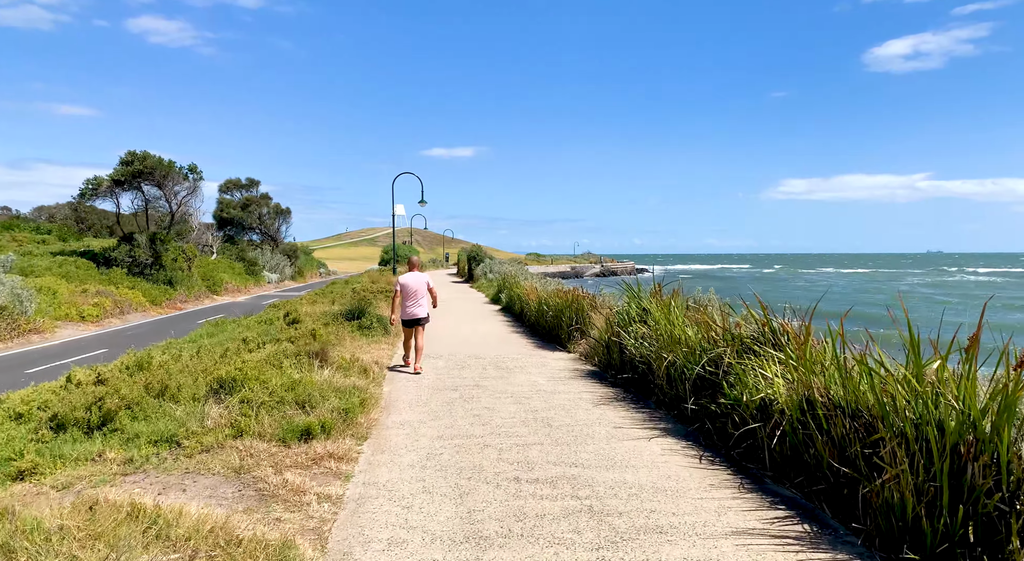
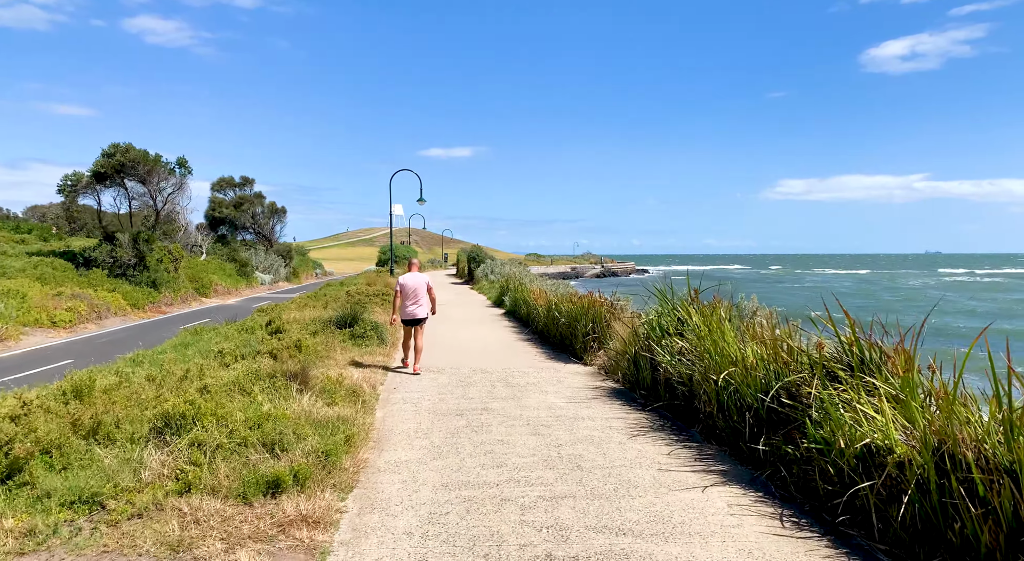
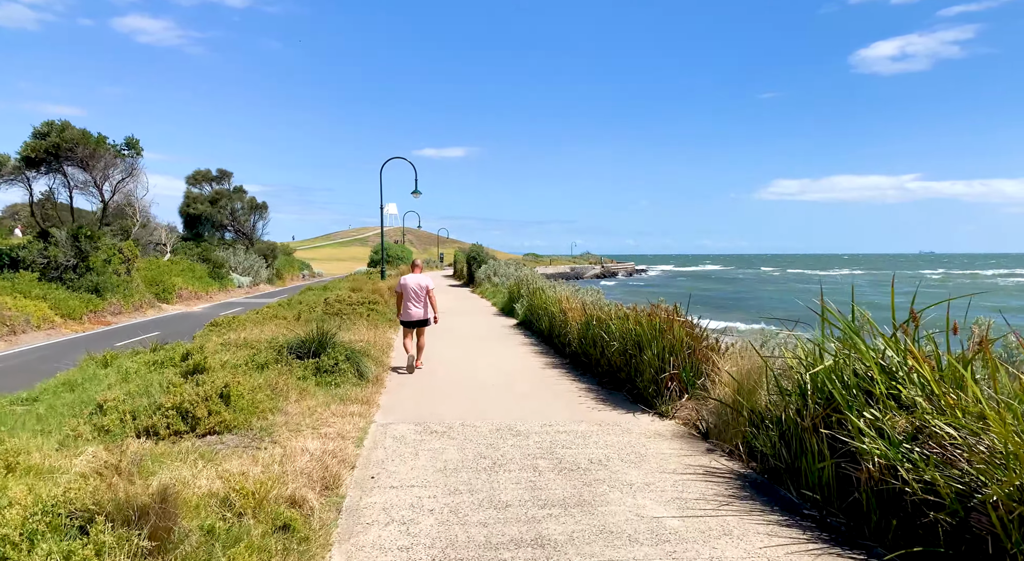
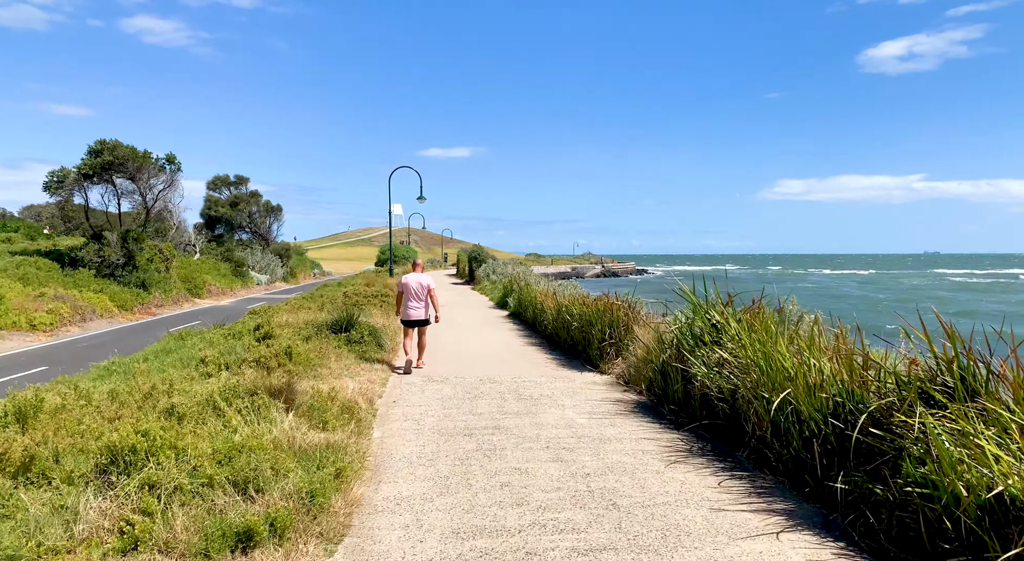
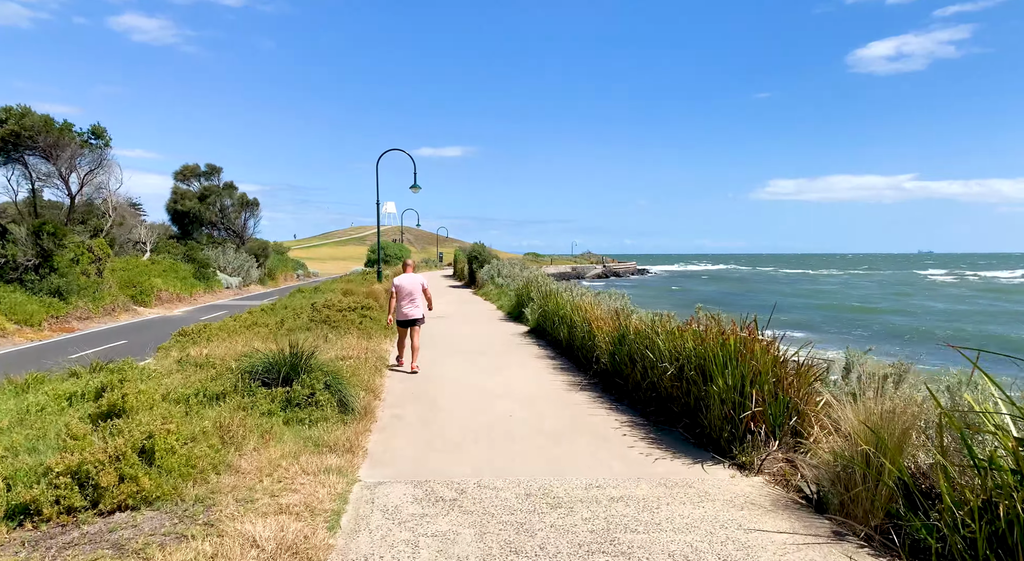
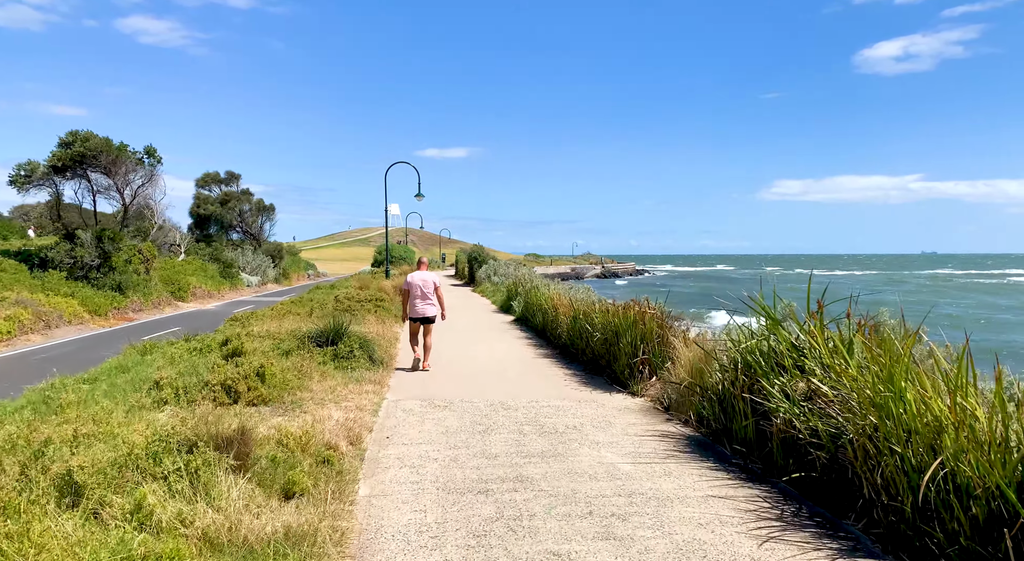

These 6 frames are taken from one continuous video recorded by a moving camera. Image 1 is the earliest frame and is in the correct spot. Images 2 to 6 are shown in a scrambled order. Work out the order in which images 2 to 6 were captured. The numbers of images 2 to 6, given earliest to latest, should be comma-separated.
2, 4, 6, 3, 5
